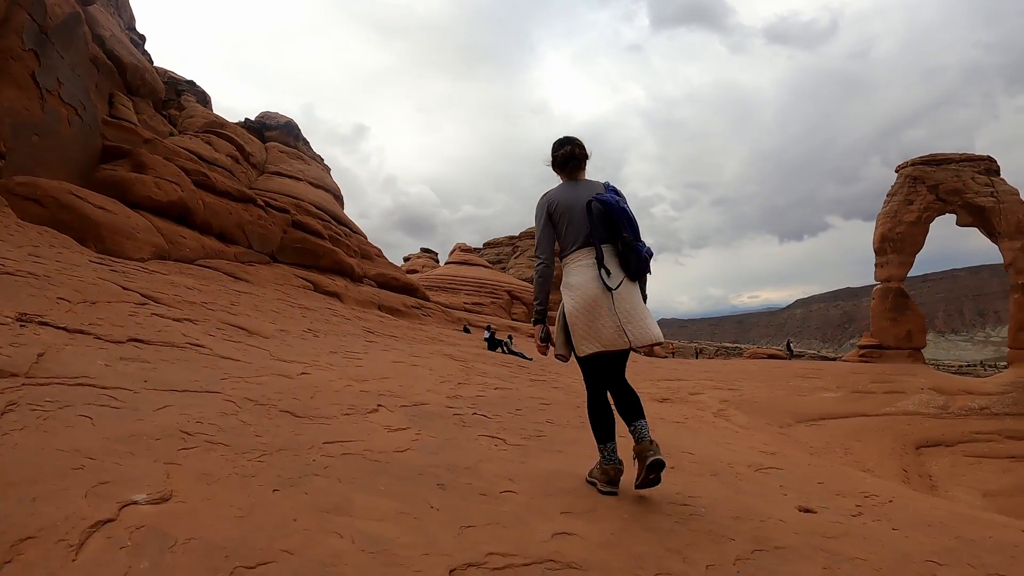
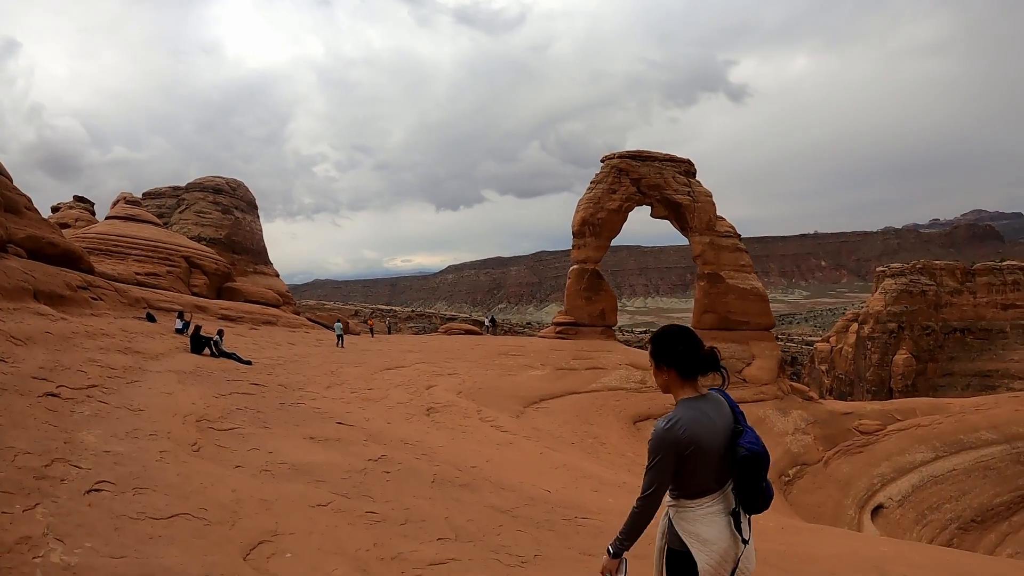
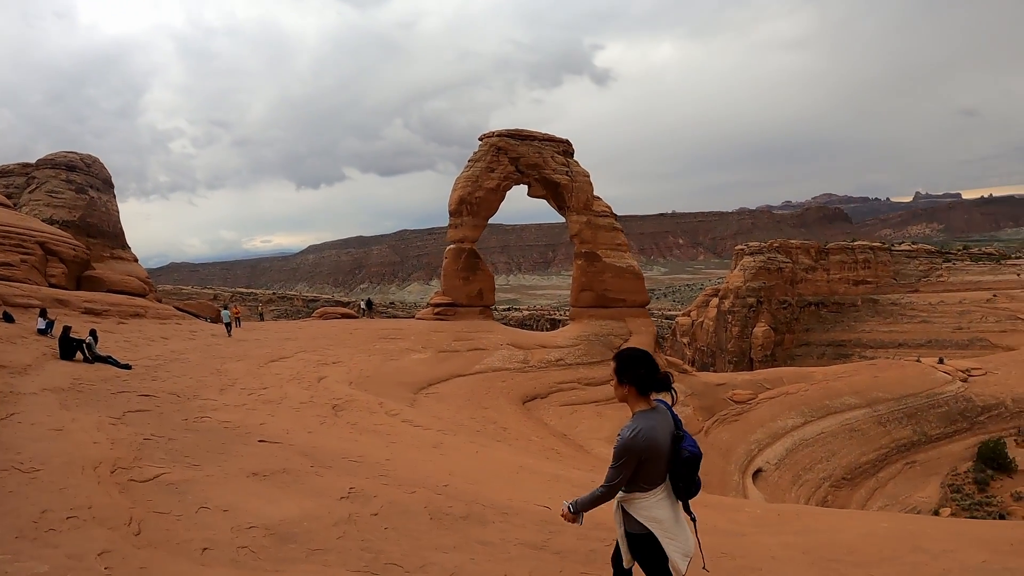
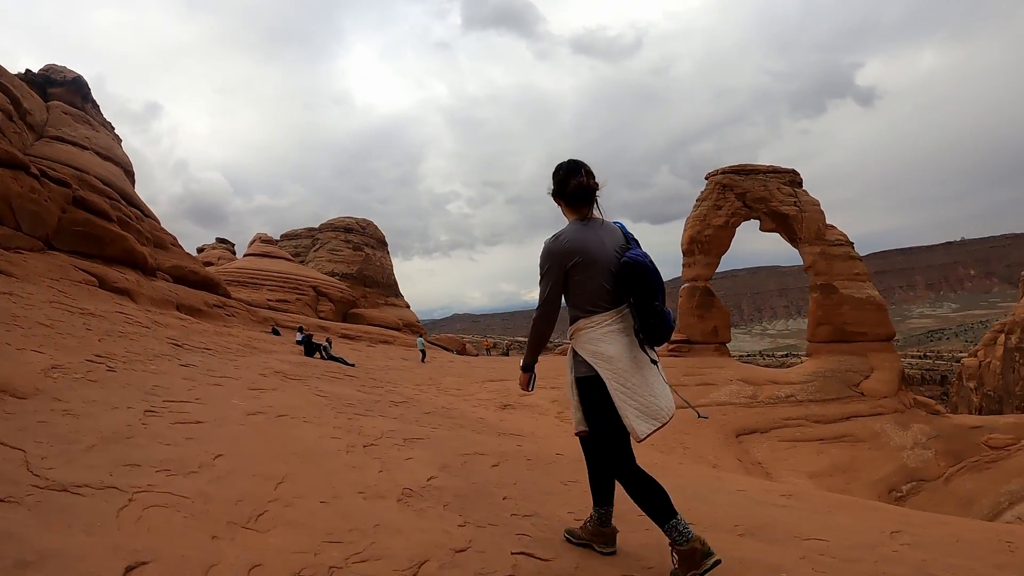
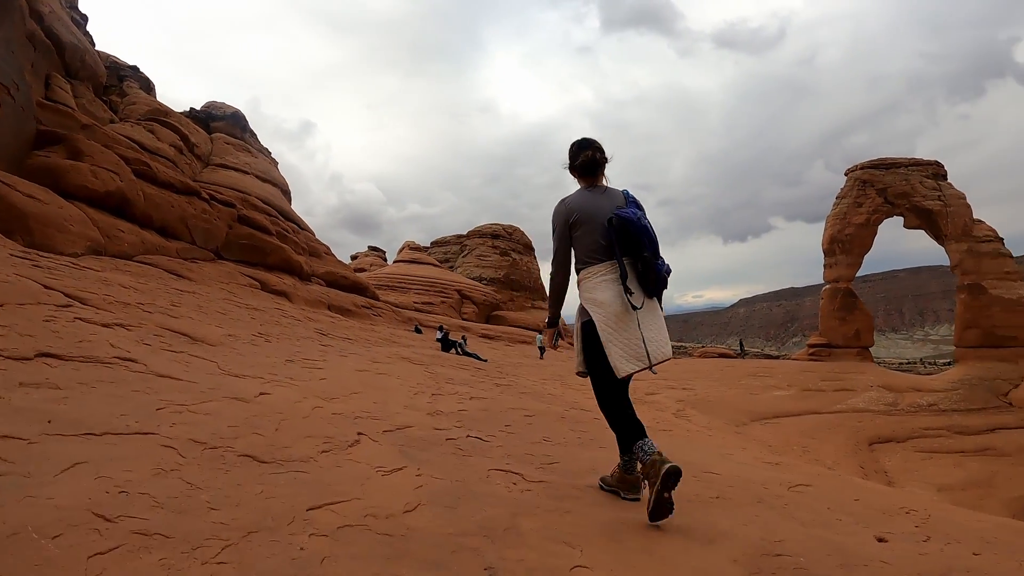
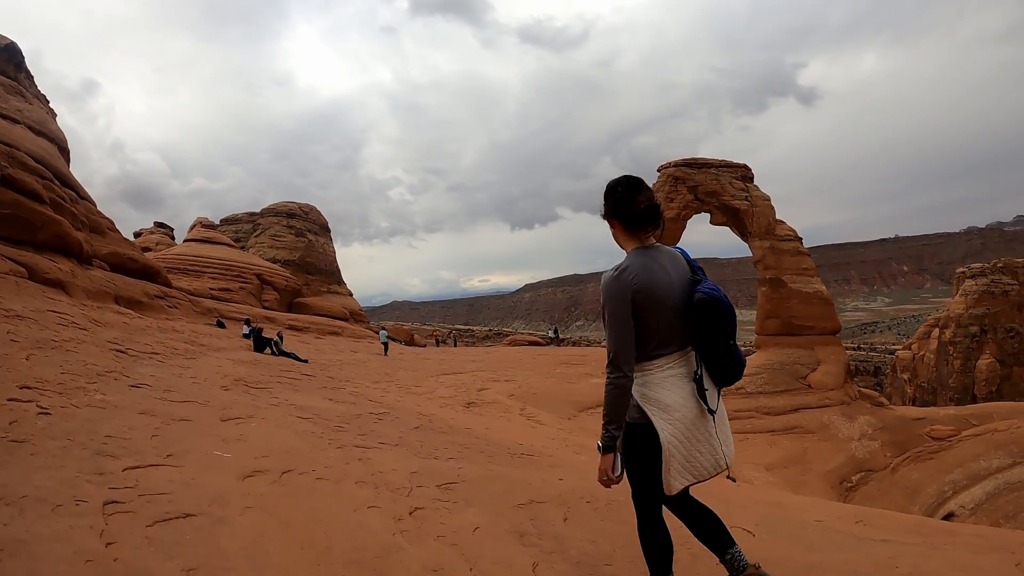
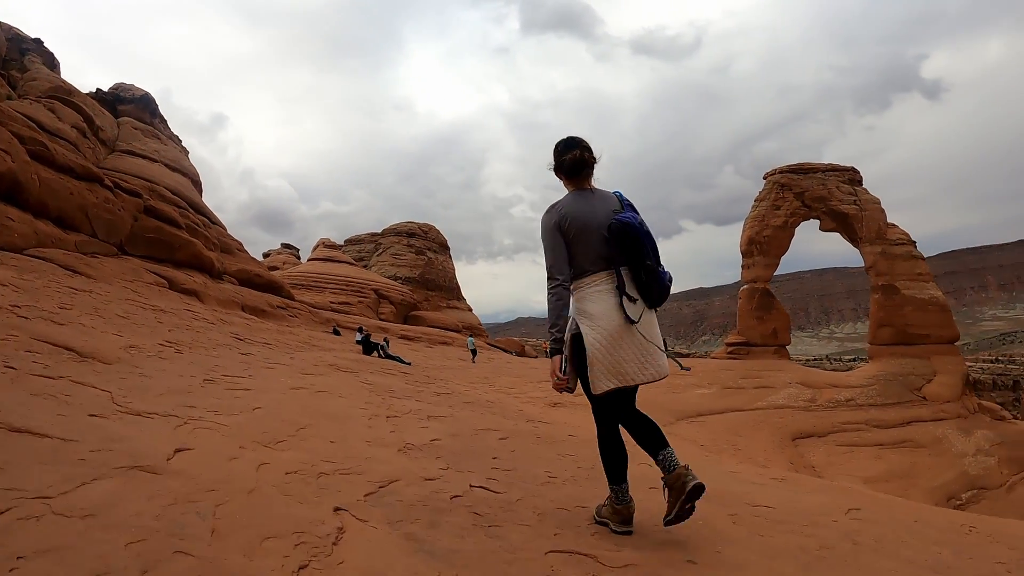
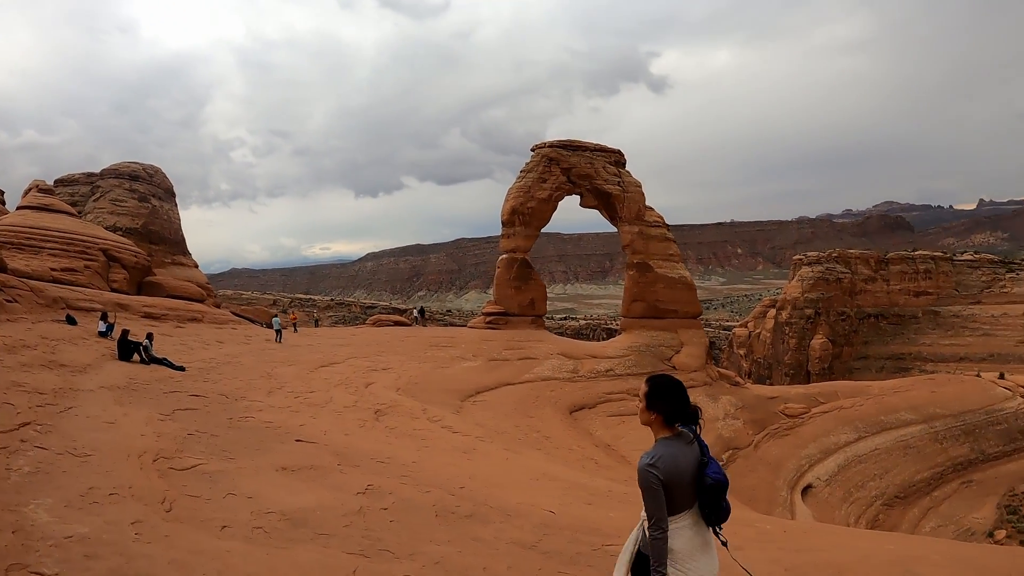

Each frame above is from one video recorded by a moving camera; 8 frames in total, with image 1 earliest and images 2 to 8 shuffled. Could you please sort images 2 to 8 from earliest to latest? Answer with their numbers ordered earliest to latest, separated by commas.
5, 7, 4, 6, 2, 8, 3
